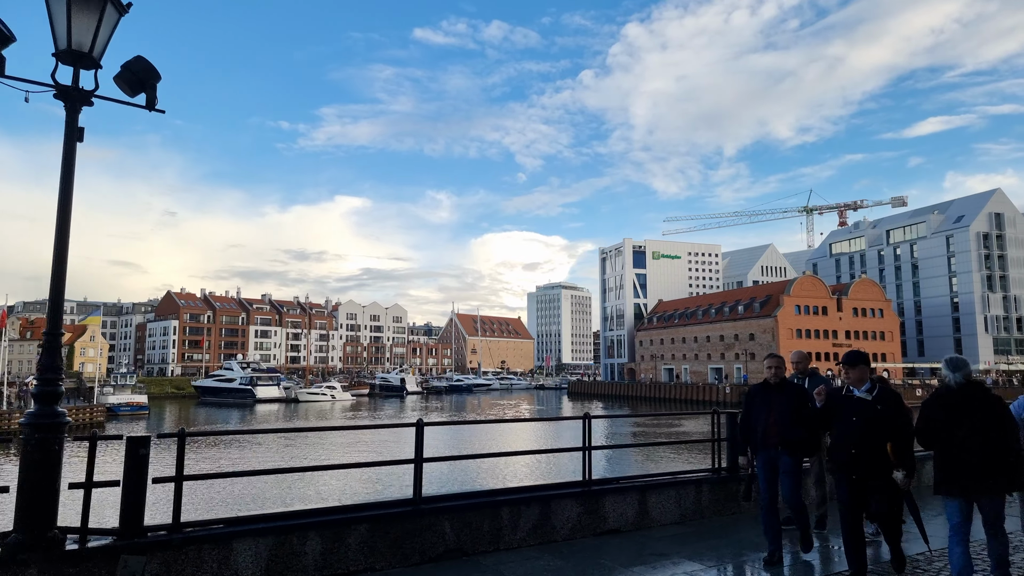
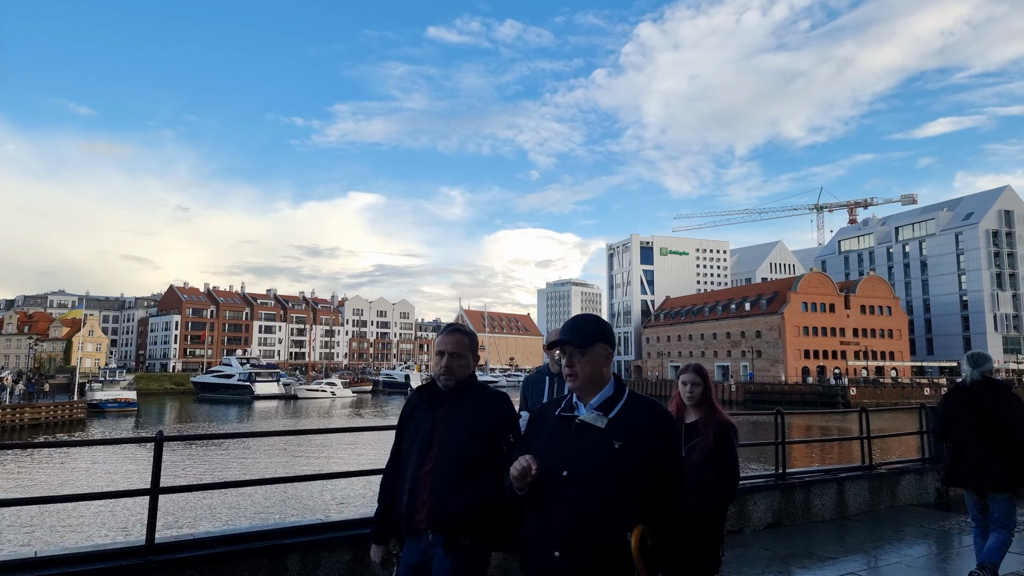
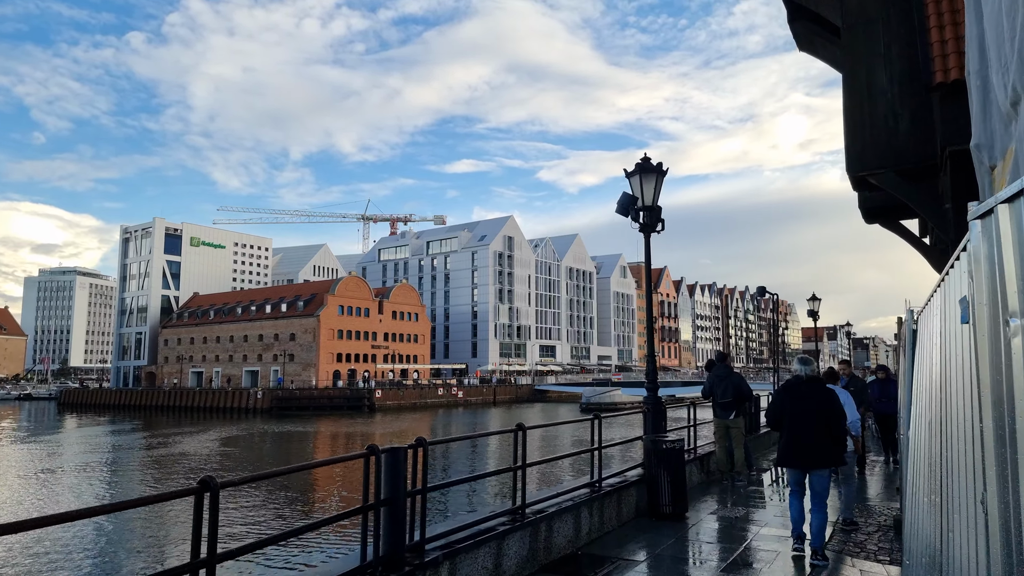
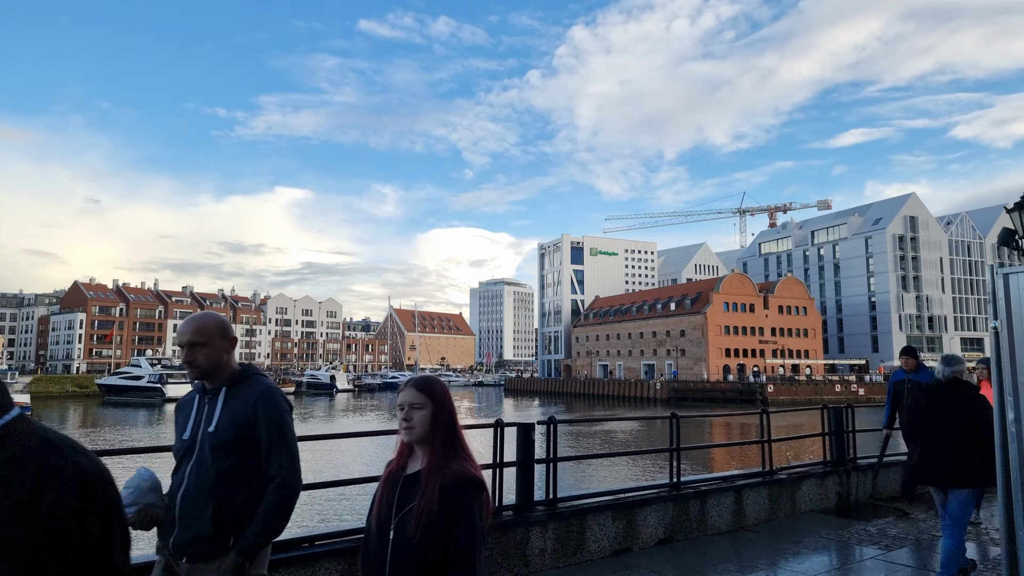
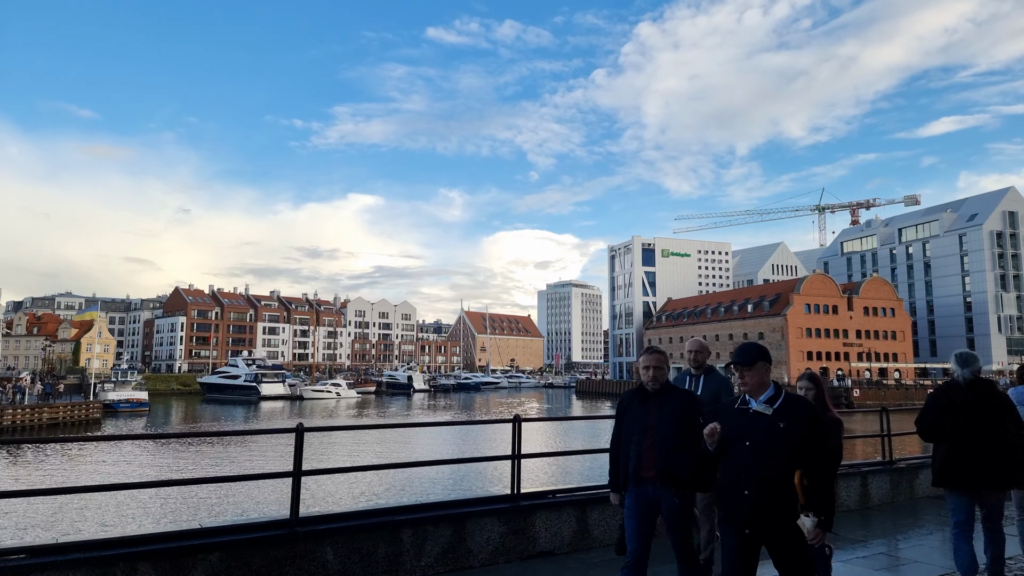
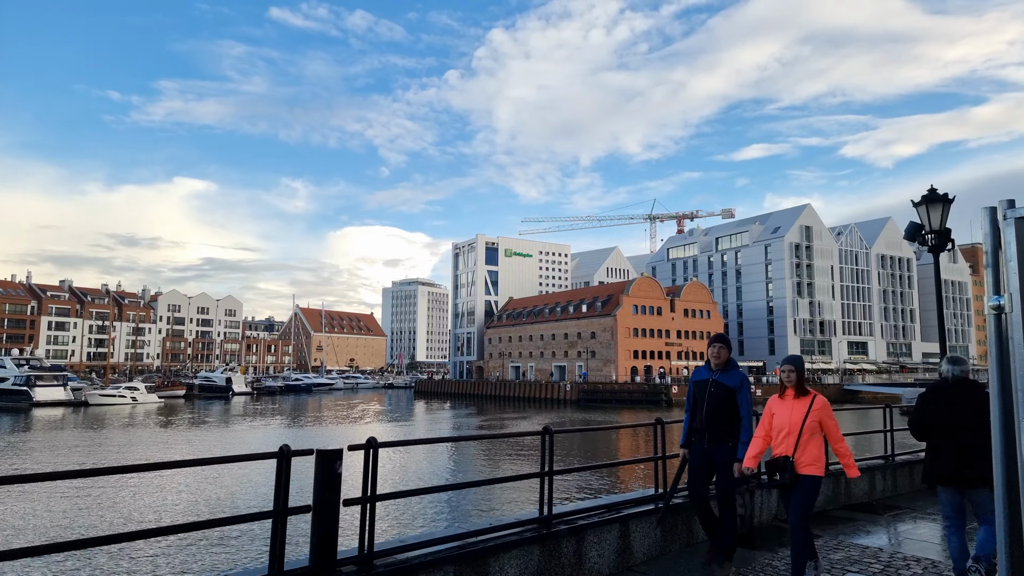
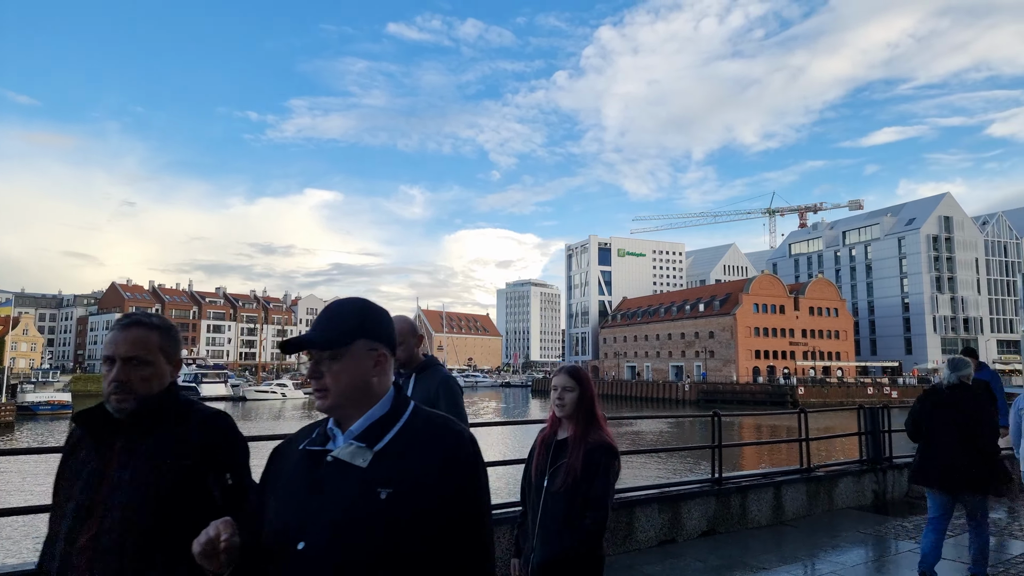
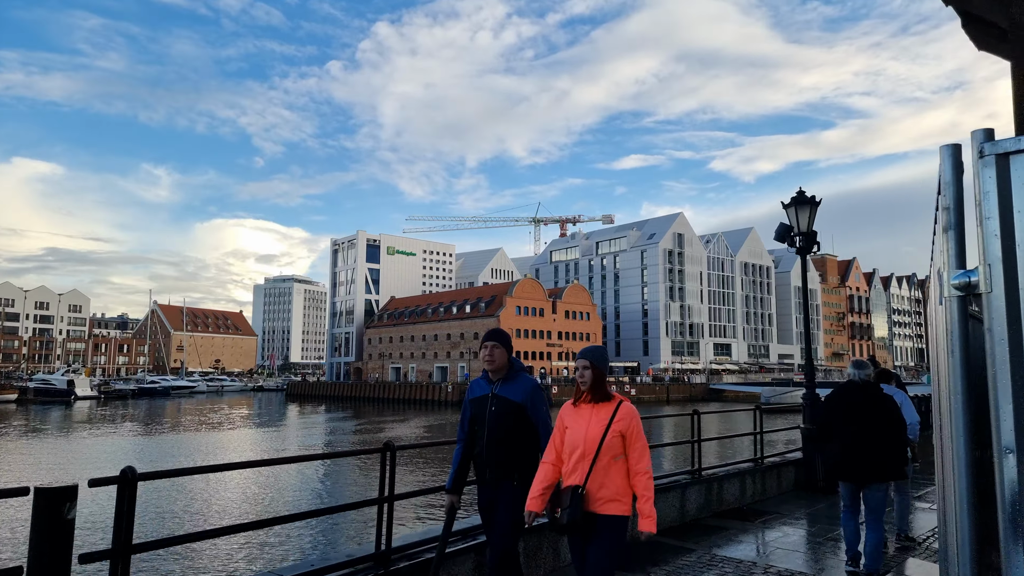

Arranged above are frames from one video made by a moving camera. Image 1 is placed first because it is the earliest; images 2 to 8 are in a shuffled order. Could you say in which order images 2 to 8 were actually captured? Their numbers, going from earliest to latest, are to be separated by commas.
5, 2, 7, 4, 6, 8, 3
